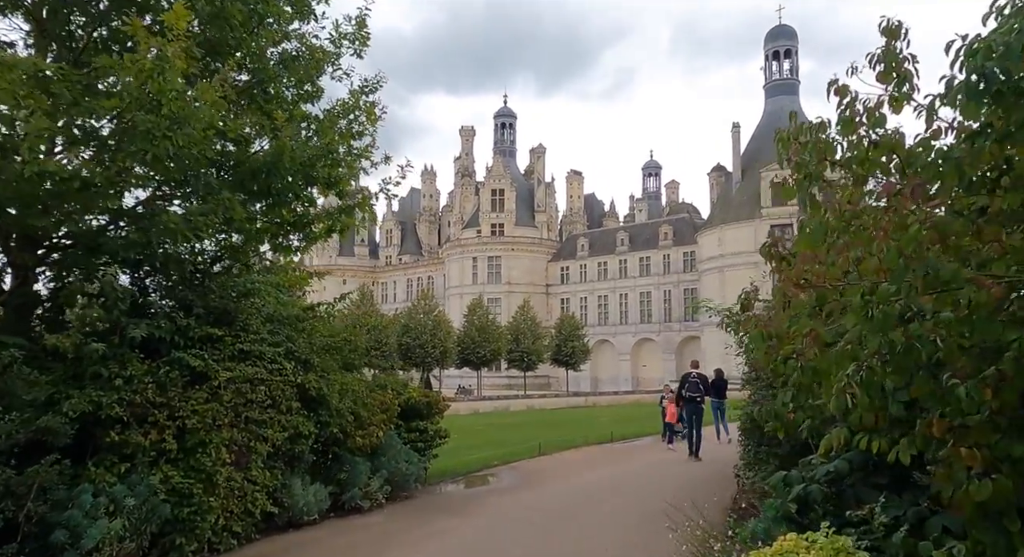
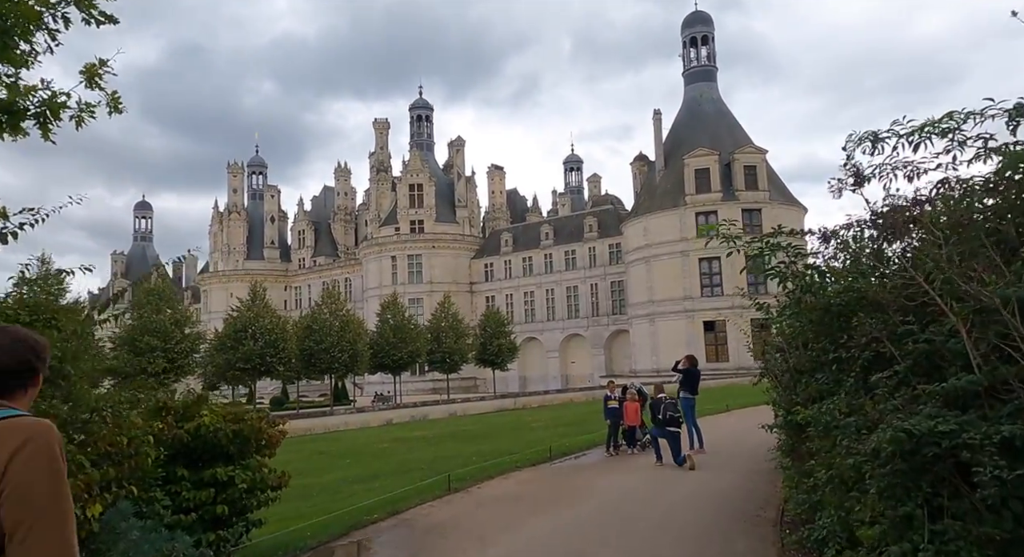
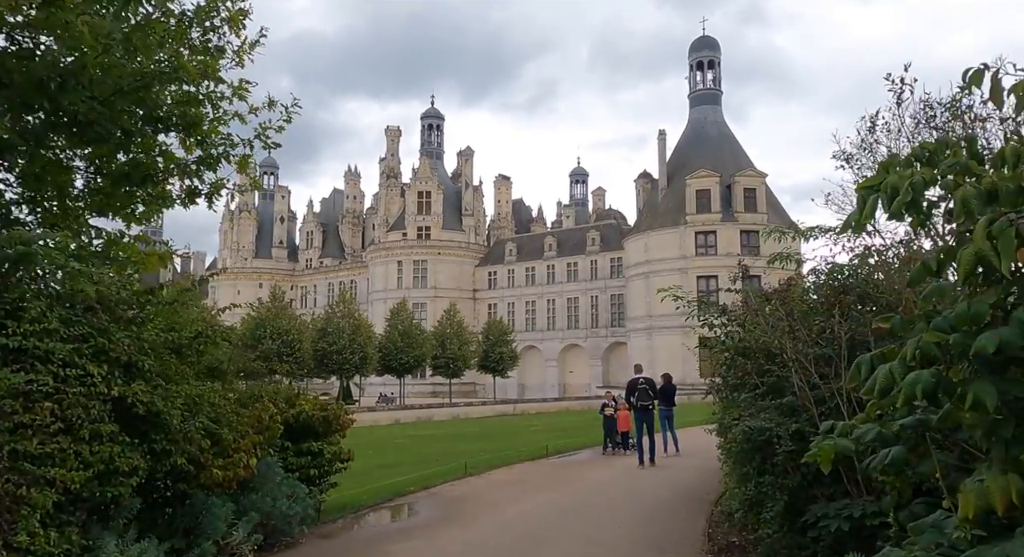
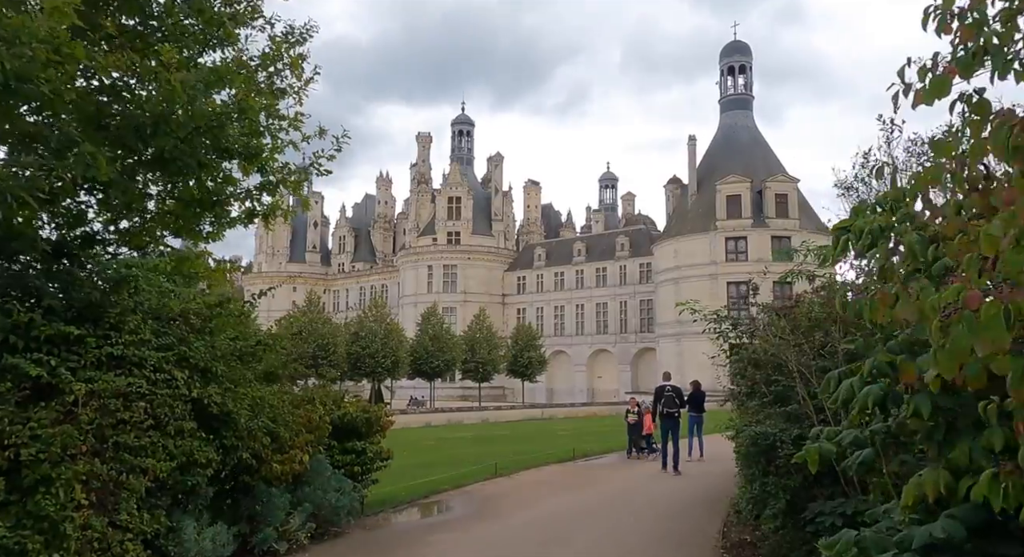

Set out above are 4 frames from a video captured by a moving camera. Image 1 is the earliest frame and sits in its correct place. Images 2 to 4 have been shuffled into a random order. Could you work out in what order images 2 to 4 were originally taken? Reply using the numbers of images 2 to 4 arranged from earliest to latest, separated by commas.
4, 3, 2
